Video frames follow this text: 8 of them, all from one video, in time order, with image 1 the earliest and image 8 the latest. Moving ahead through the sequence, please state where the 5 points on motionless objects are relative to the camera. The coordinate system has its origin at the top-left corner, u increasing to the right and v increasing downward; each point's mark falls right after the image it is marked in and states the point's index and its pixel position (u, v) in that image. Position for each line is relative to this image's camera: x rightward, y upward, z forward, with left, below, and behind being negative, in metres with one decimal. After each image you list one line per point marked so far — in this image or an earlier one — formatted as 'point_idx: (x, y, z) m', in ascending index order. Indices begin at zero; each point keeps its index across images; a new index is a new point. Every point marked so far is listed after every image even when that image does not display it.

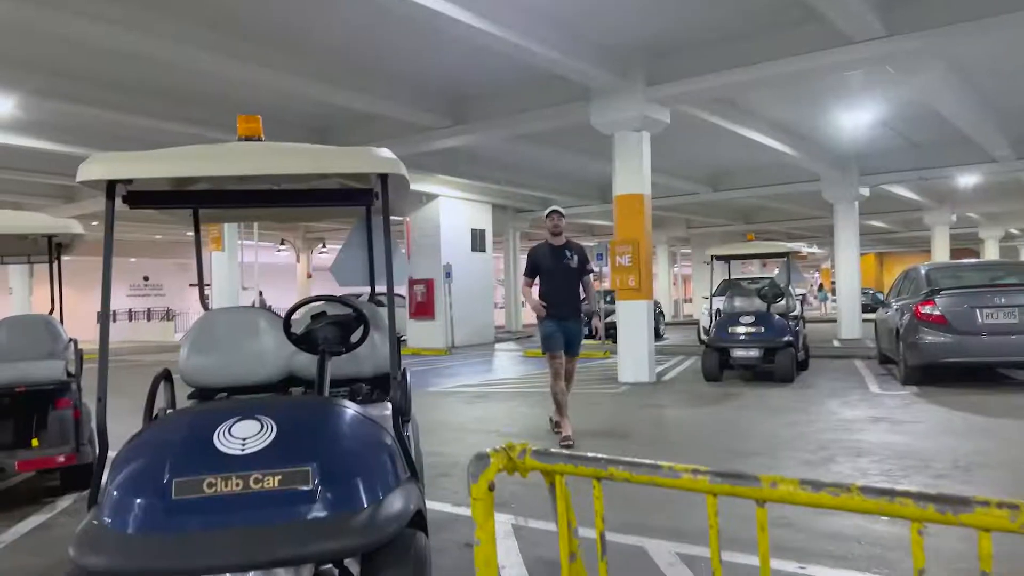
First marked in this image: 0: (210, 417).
0: (-1.0, -0.4, +2.4) m
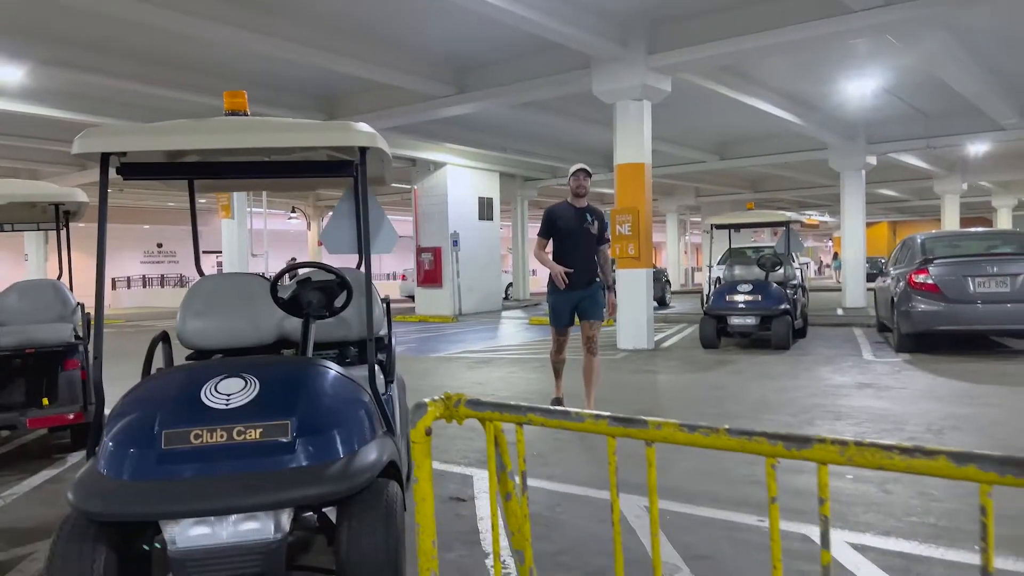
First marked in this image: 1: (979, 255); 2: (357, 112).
0: (-1.1, -0.3, +2.5) m
1: (+4.8, +0.3, +7.5) m
2: (-2.7, +3.0, +12.6) m
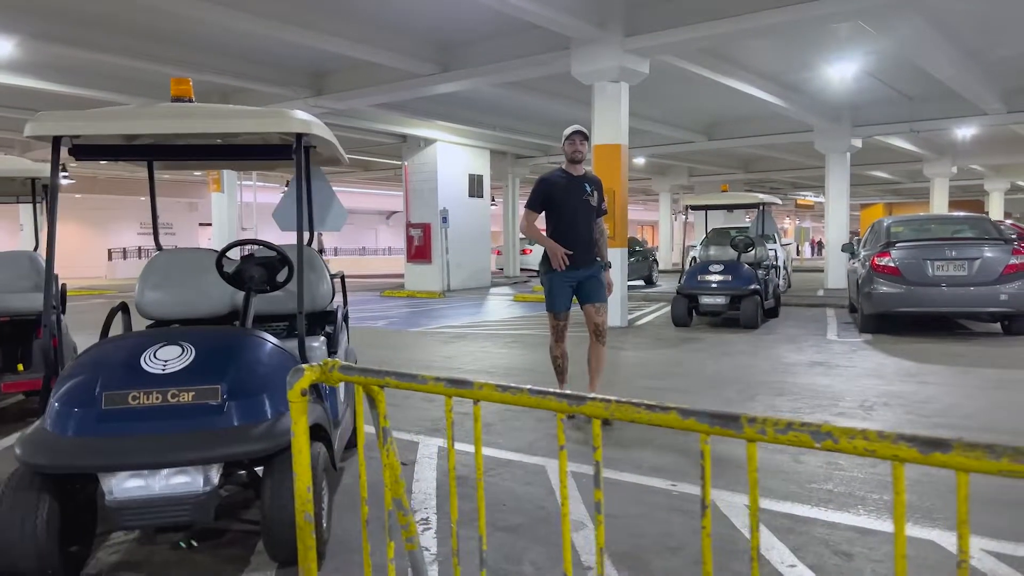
0: (-1.4, -0.2, +2.8) m
1: (+4.5, +0.5, +7.6) m
2: (-2.9, +3.5, +12.7) m
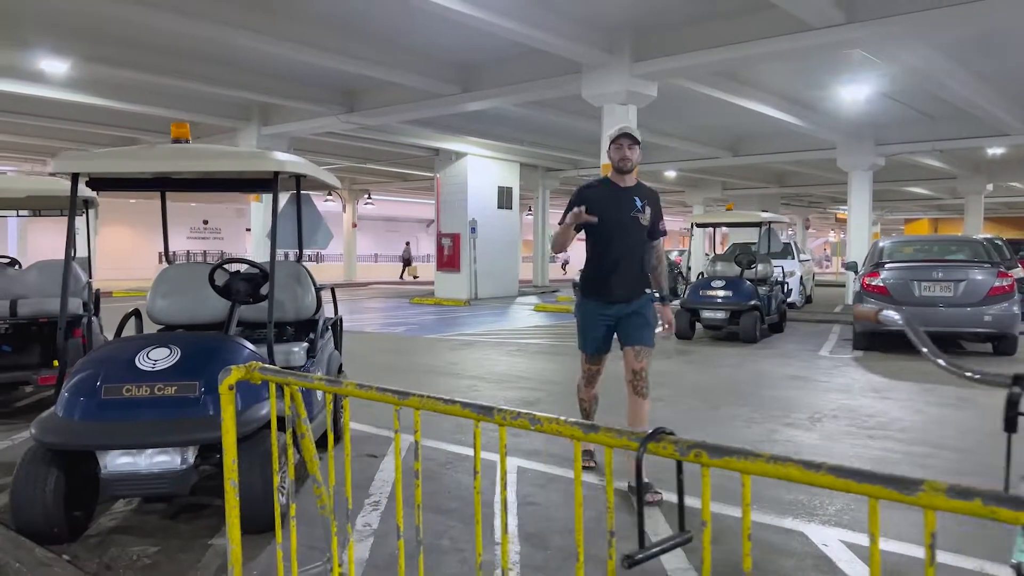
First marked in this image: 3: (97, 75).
0: (-1.7, -0.3, +3.3) m
1: (+4.5, +0.3, +7.8) m
2: (-2.5, +3.3, +13.4) m
3: (-6.7, +3.4, +11.7) m
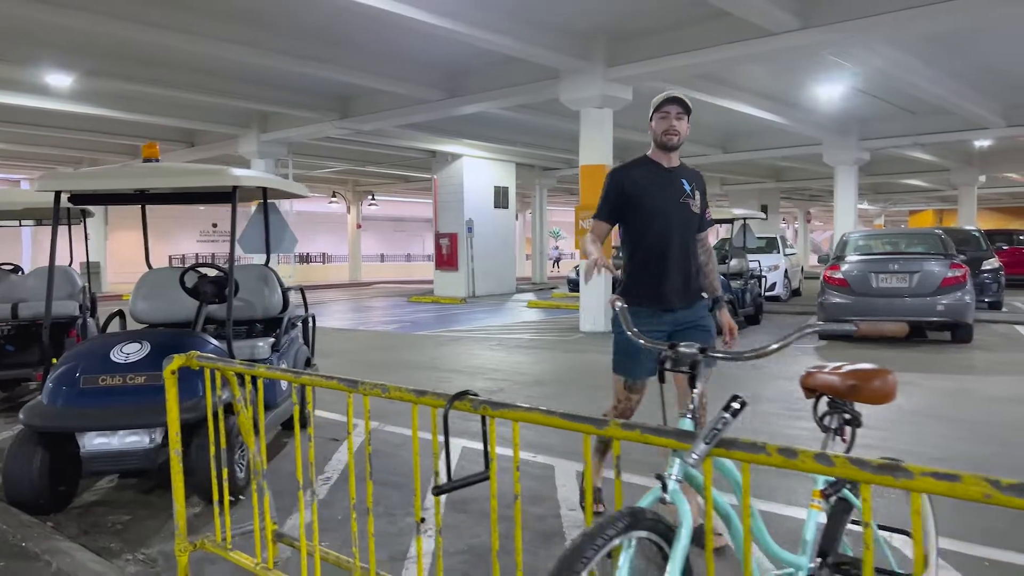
0: (-2.1, -0.3, +3.8) m
1: (+4.2, +0.4, +8.2) m
2: (-2.8, +3.3, +13.8) m
3: (-7.0, +3.4, +12.3) m
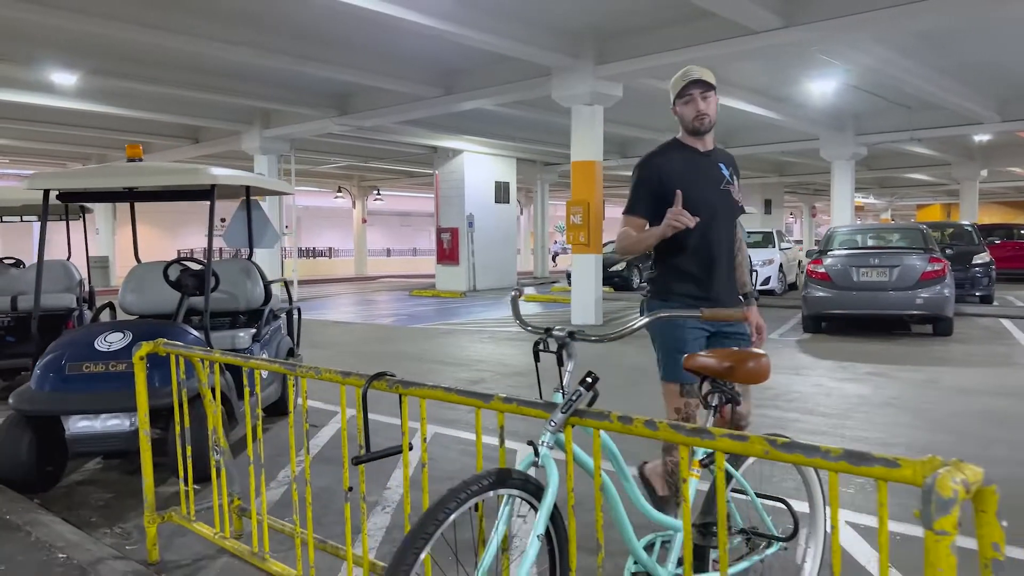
0: (-2.3, -0.2, +4.0) m
1: (+4.1, +0.5, +8.3) m
2: (-2.8, +3.5, +14.0) m
3: (-7.0, +3.5, +12.5) m
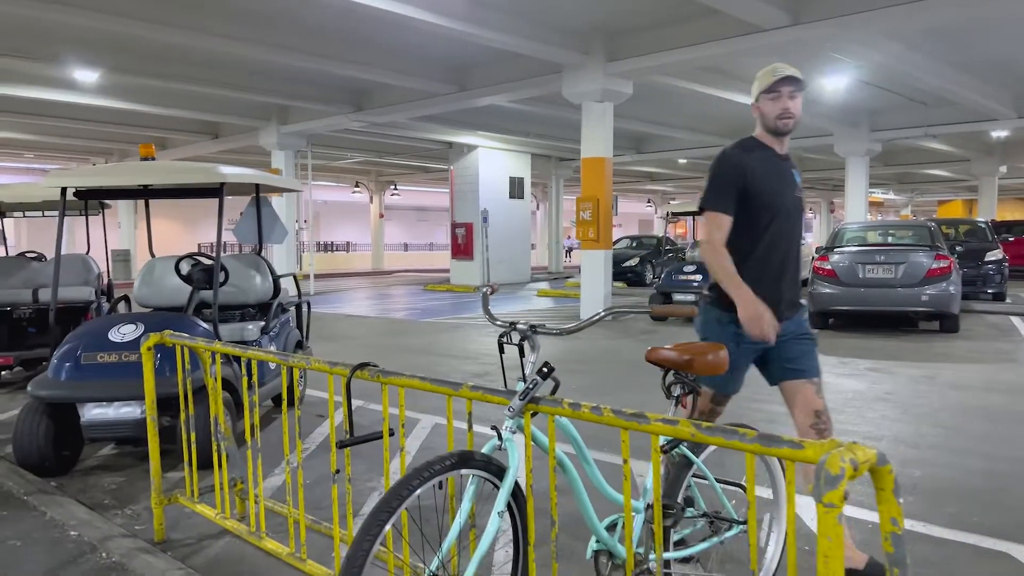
0: (-2.3, -0.2, +4.2) m
1: (+4.2, +0.5, +8.3) m
2: (-2.6, +3.6, +14.2) m
3: (-6.8, +3.6, +12.8) m
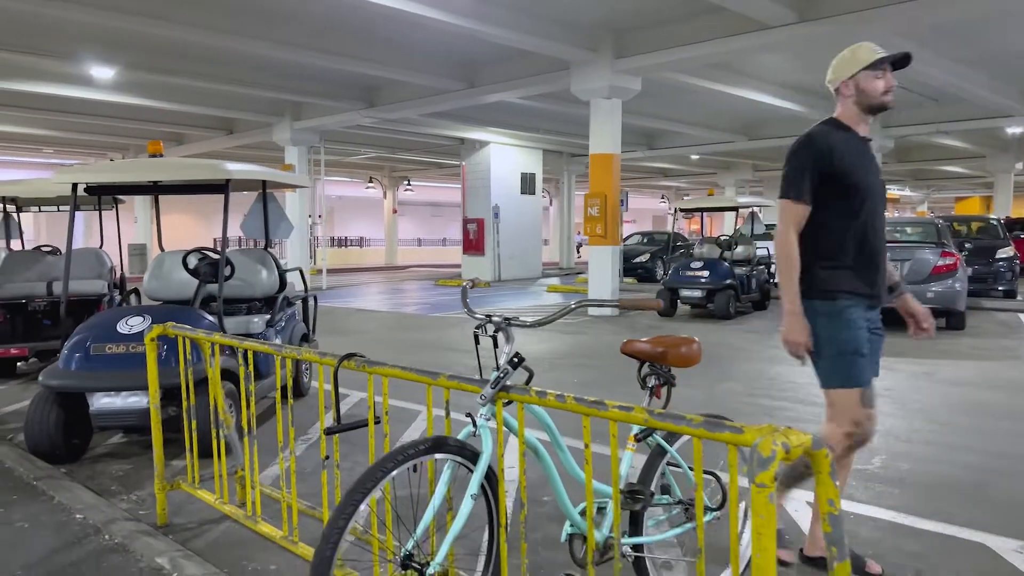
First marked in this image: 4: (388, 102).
0: (-2.3, -0.2, +4.3) m
1: (+4.2, +0.5, +8.3) m
2: (-2.4, +3.7, +14.3) m
3: (-6.7, +3.7, +13.0) m
4: (-2.4, +3.7, +14.3) m
